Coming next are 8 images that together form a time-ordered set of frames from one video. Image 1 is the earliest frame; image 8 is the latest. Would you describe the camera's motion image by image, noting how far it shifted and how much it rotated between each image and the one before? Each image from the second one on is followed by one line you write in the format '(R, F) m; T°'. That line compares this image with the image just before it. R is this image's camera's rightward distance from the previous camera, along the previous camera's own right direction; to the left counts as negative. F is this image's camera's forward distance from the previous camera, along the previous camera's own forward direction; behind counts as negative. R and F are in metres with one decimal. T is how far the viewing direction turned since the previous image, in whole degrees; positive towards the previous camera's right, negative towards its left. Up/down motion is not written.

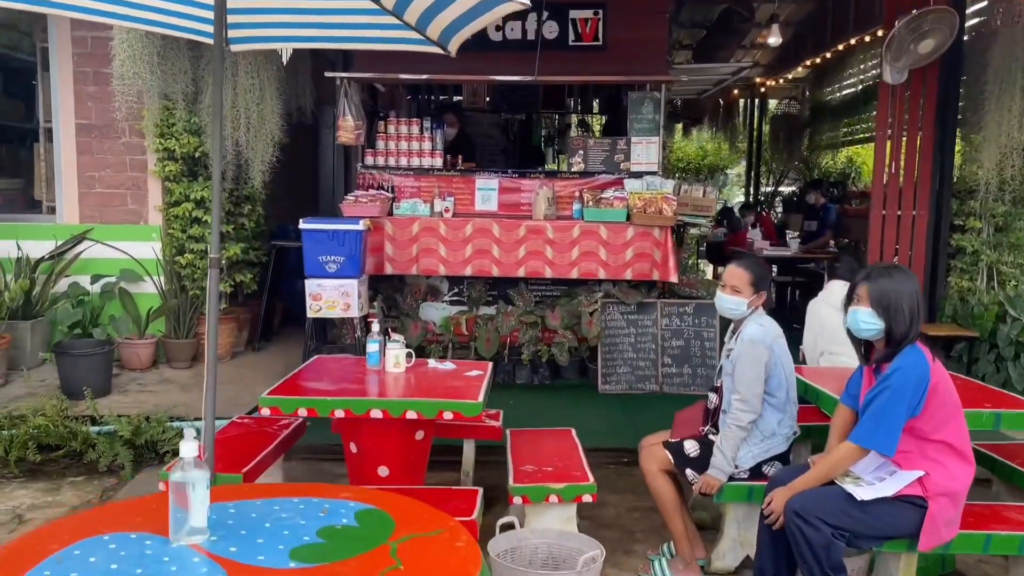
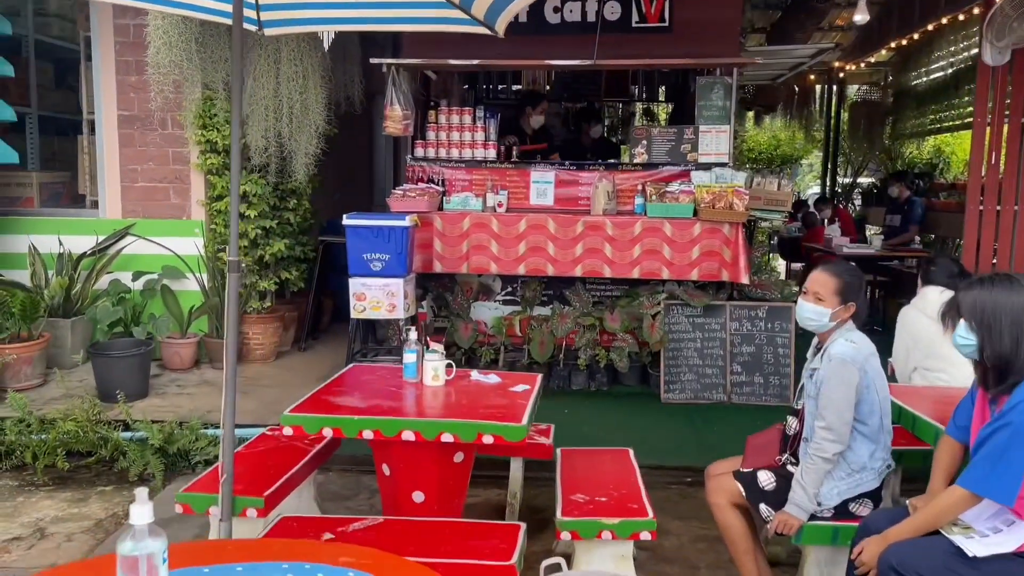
(+0.1, +0.4) m; -4°
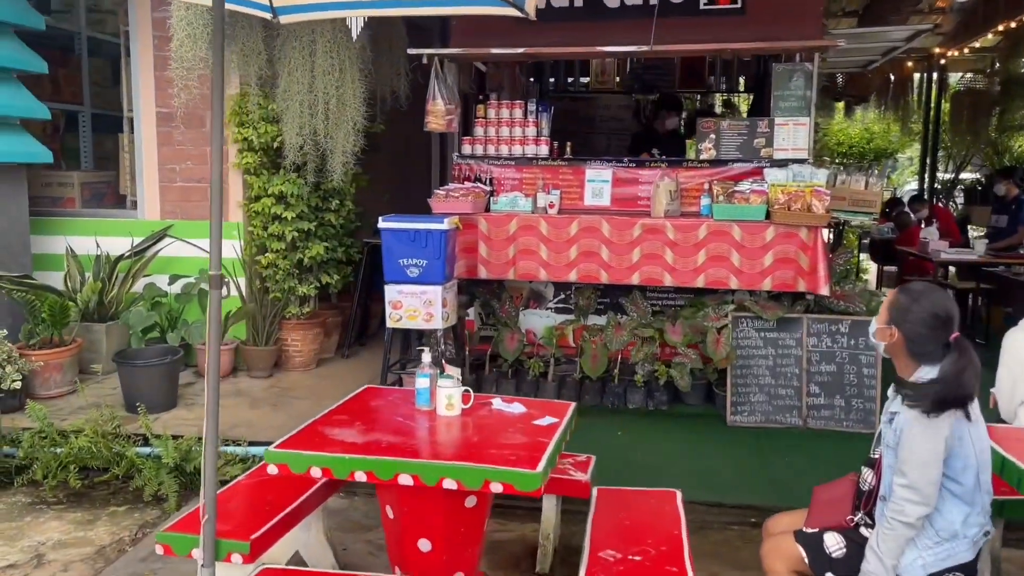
(+0.2, +0.5) m; -6°
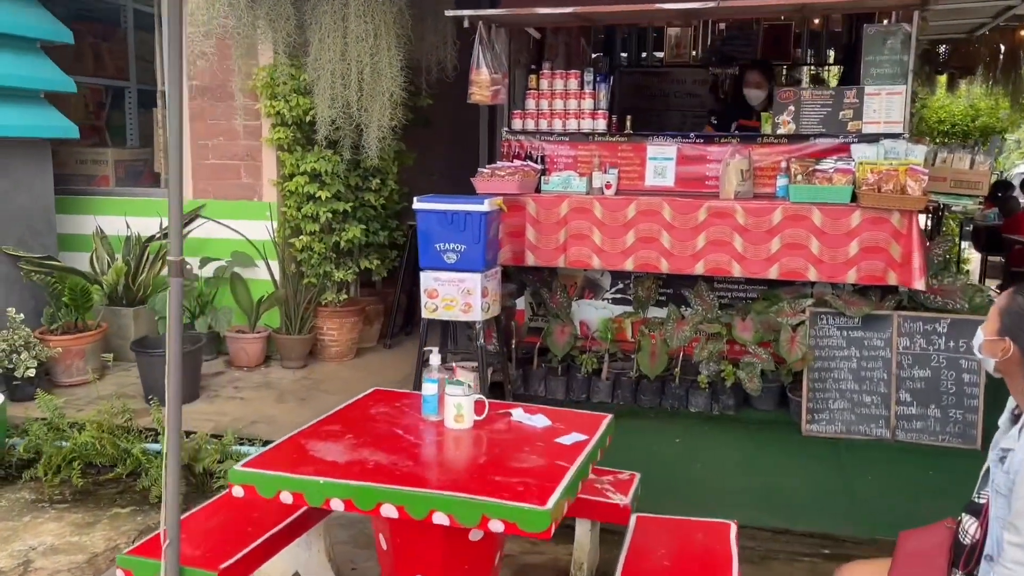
(+0.2, +0.5) m; -5°
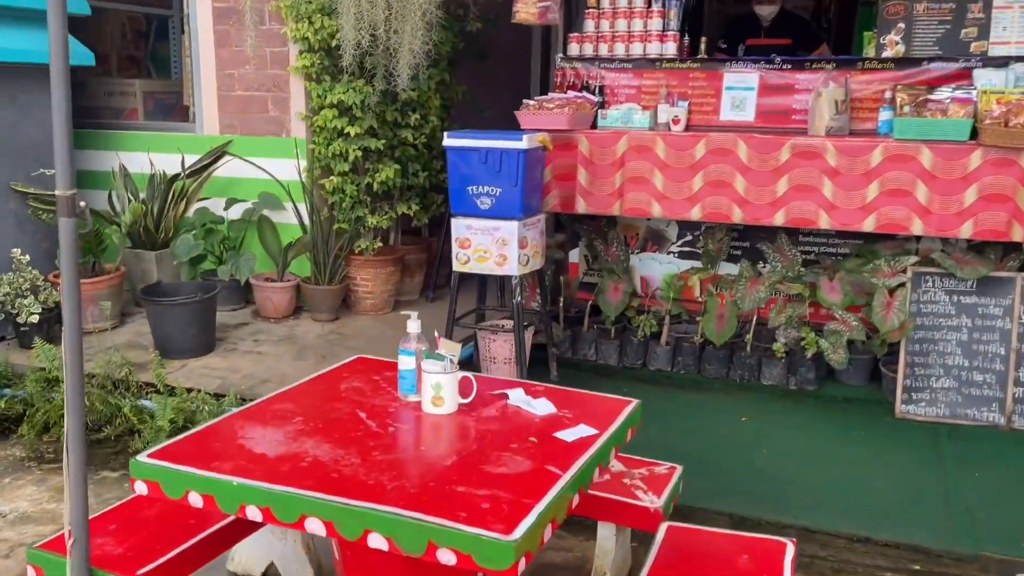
(+0.2, +0.6) m; -6°
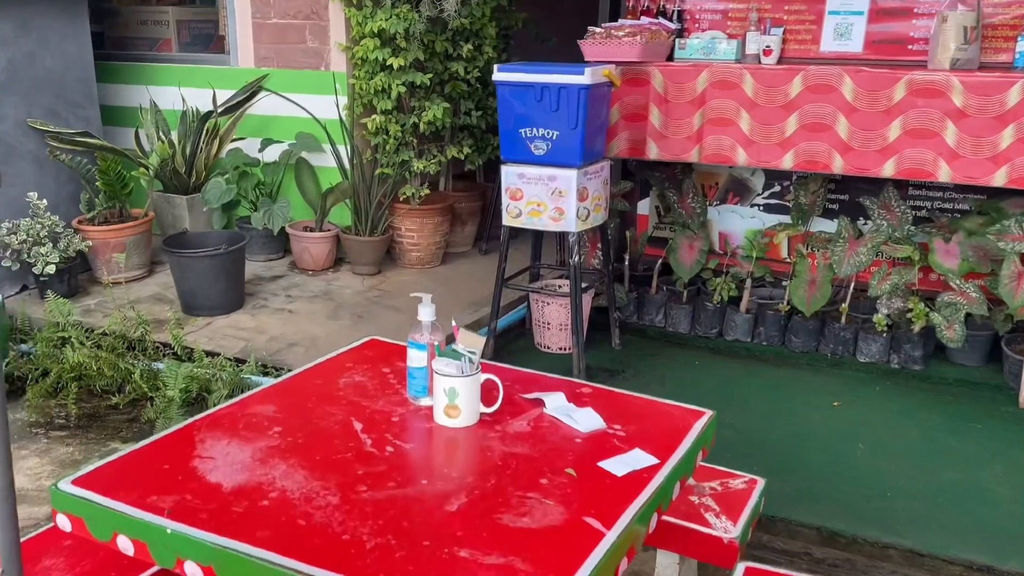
(+0.1, +0.5) m; -5°
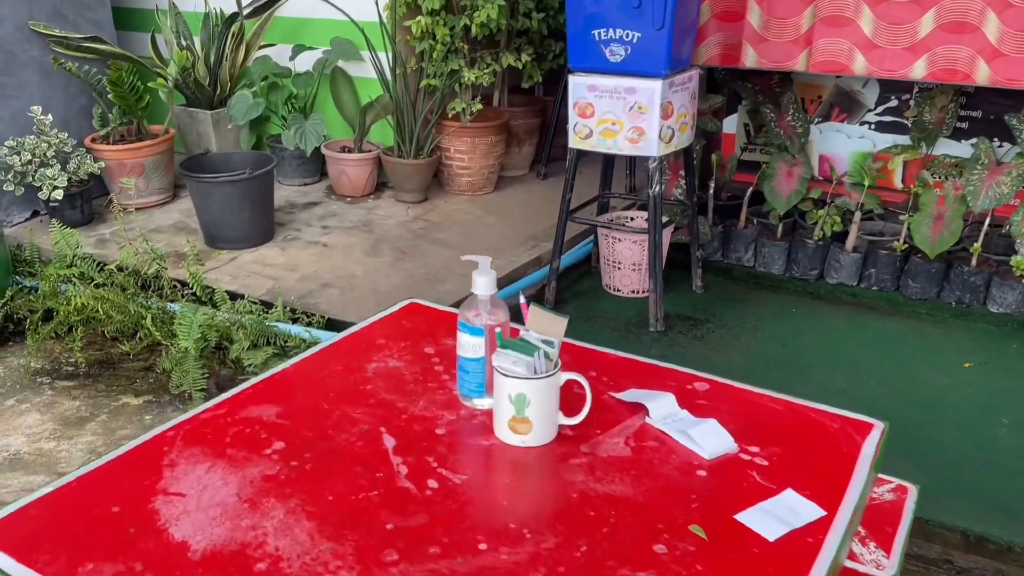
(-0.1, +0.5) m; -3°
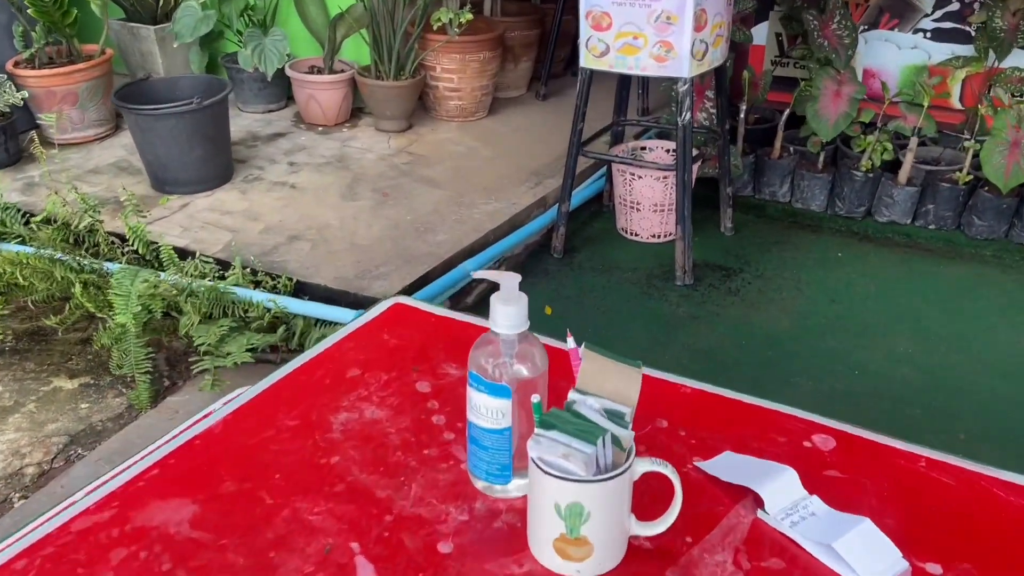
(0.0, +0.5) m; +1°
